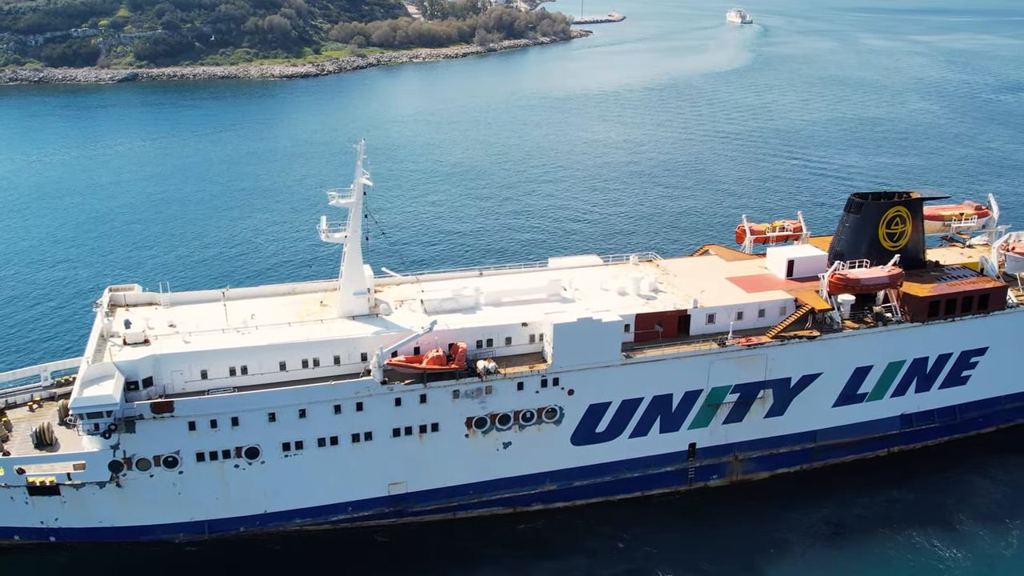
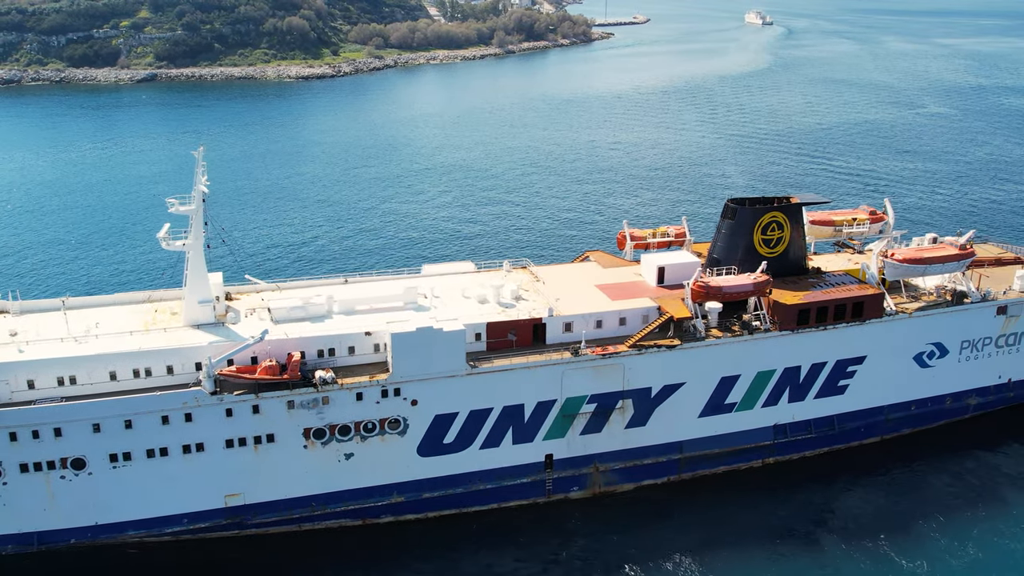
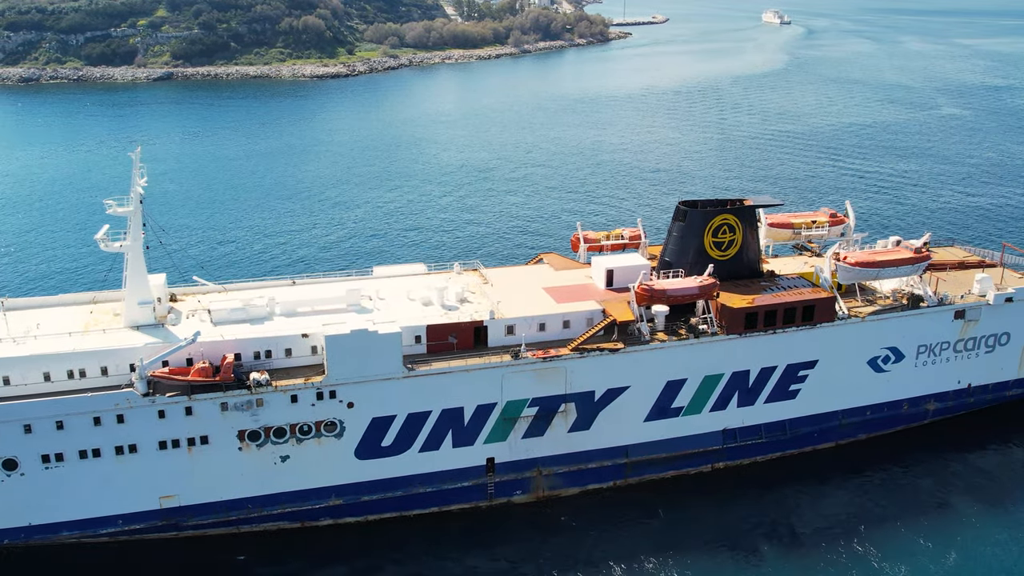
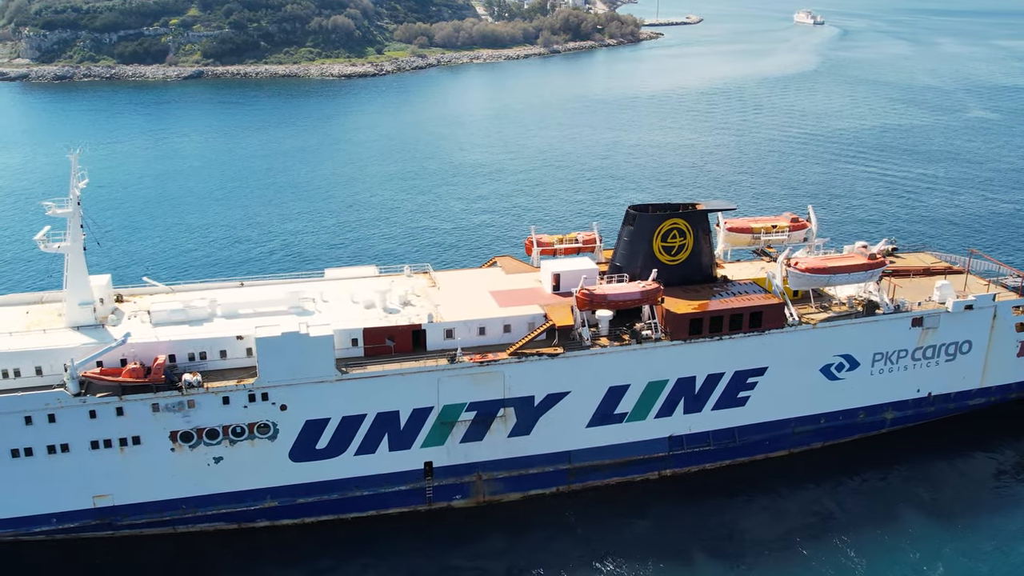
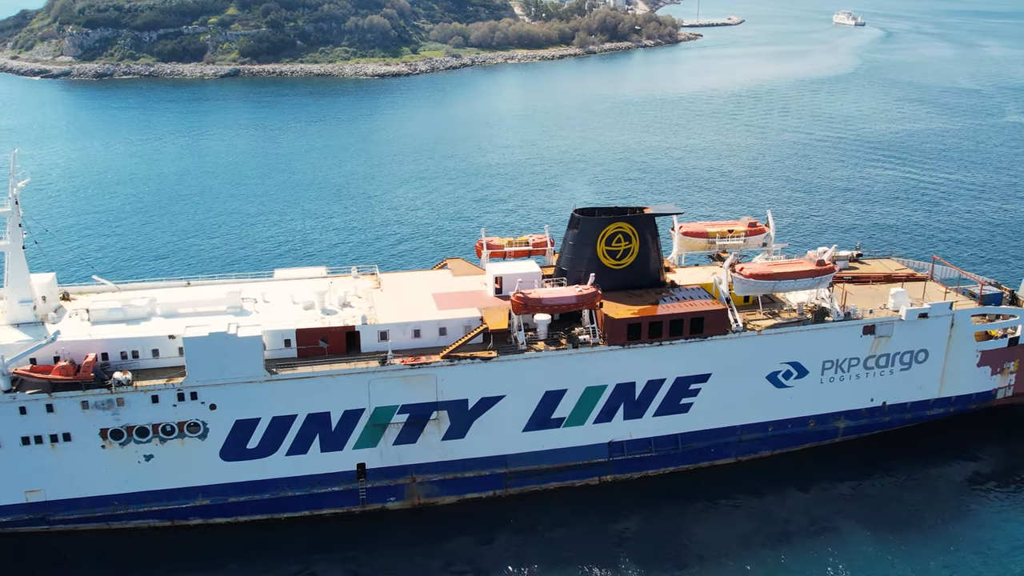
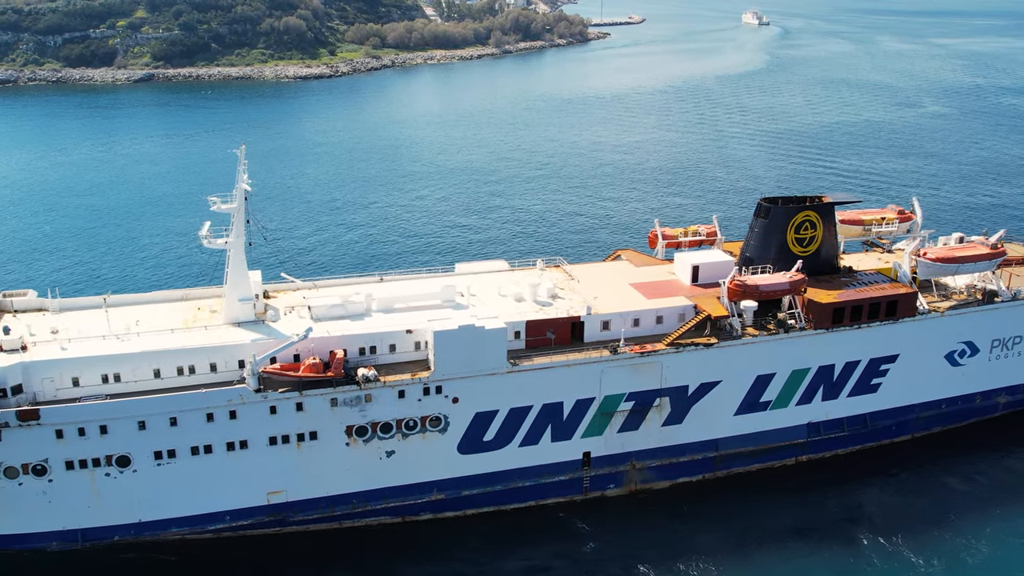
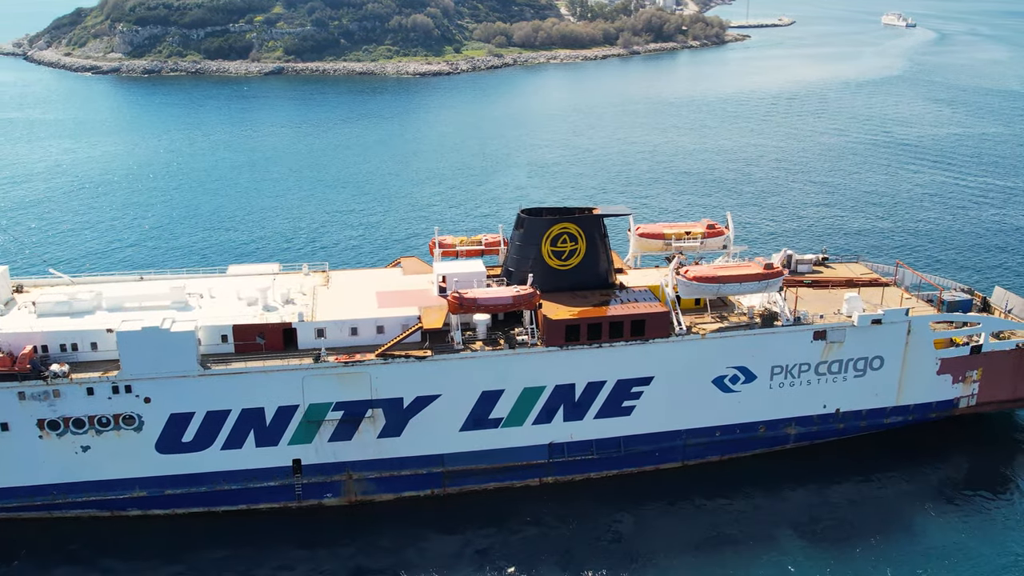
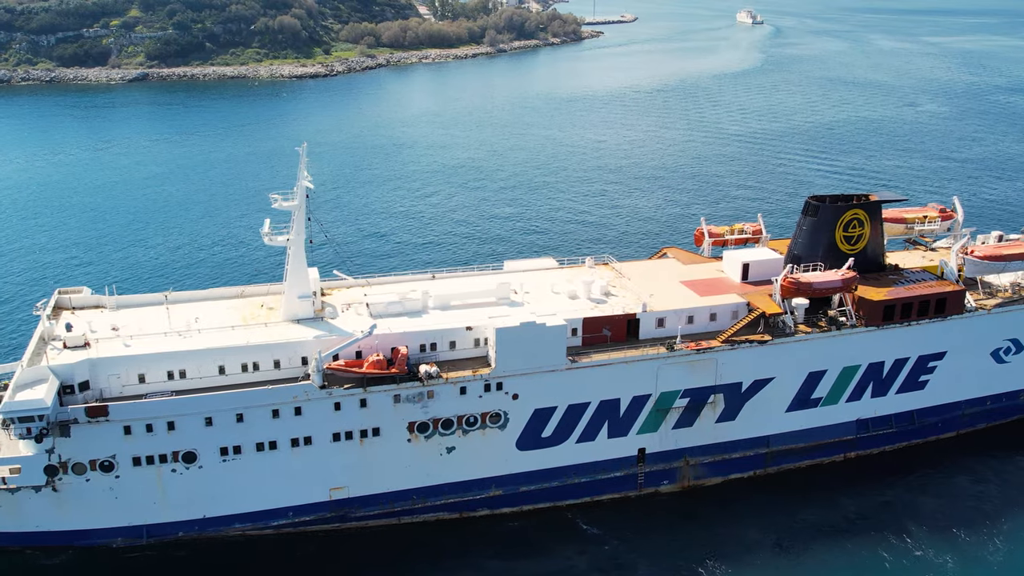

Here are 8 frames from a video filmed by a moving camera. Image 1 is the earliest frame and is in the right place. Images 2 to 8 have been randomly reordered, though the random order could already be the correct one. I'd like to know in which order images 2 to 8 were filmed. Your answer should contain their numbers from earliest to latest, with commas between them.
8, 6, 2, 3, 4, 5, 7
